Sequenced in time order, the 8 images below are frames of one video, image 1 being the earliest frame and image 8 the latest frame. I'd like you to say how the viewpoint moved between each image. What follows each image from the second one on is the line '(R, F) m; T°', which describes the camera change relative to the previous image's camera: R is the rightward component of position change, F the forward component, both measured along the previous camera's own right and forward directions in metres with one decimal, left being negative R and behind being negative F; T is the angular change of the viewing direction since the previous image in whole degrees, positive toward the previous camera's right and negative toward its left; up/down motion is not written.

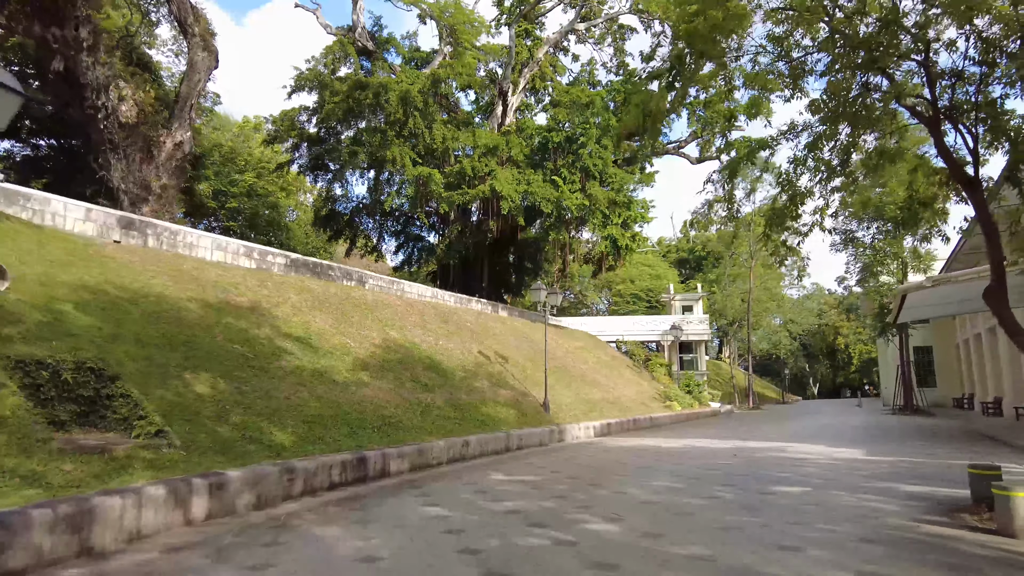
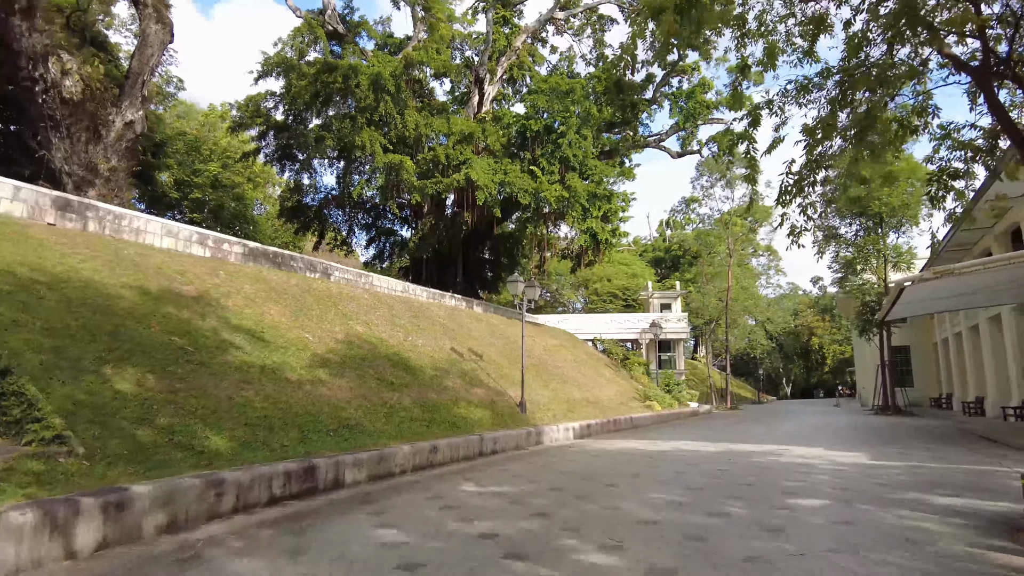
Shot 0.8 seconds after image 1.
(0.0, +0.9) m; +2°
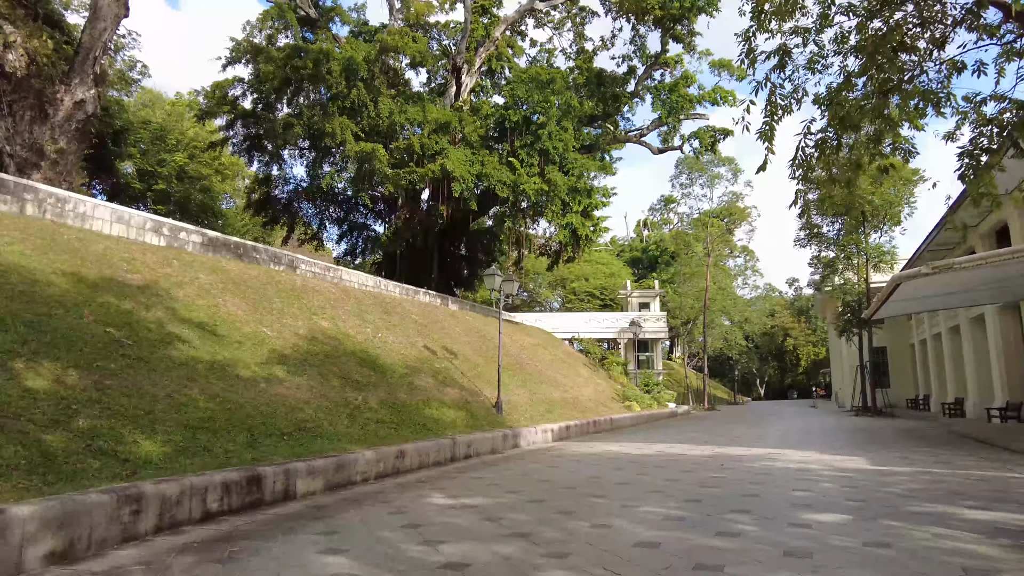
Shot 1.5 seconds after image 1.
(0.0, +0.7) m; +2°
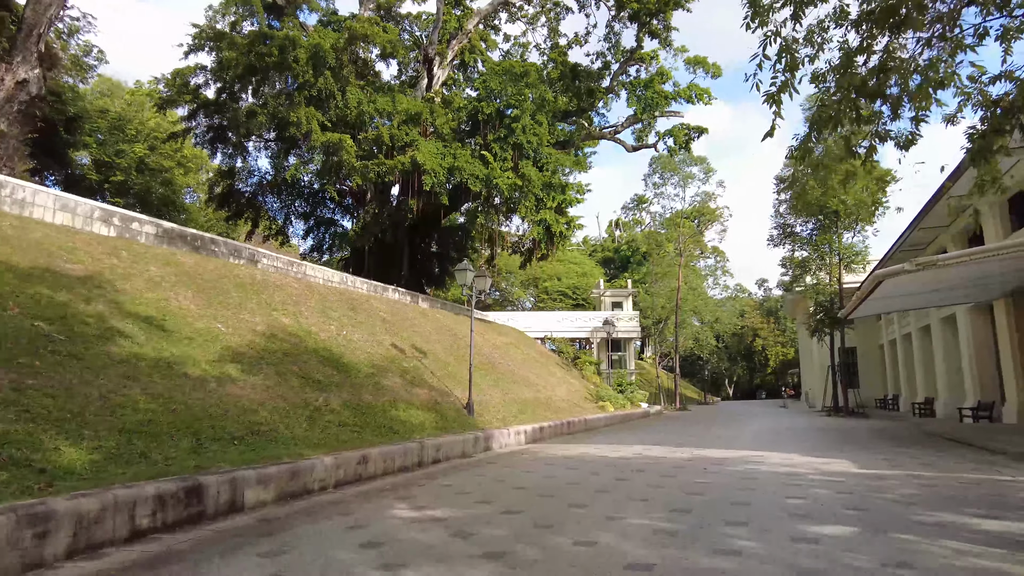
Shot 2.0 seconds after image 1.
(0.0, +0.5) m; +2°
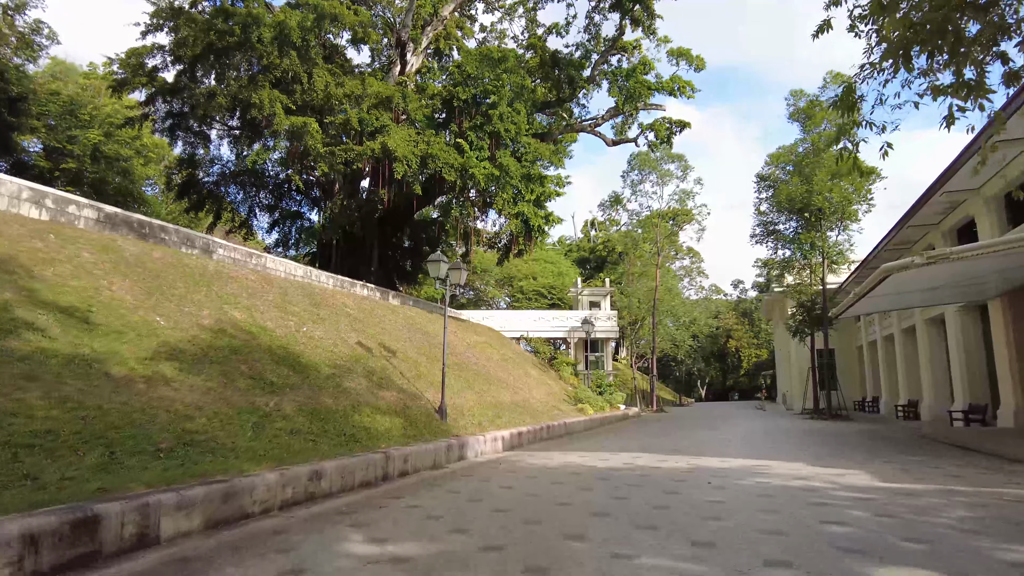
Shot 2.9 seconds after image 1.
(-0.1, +1.0) m; +2°
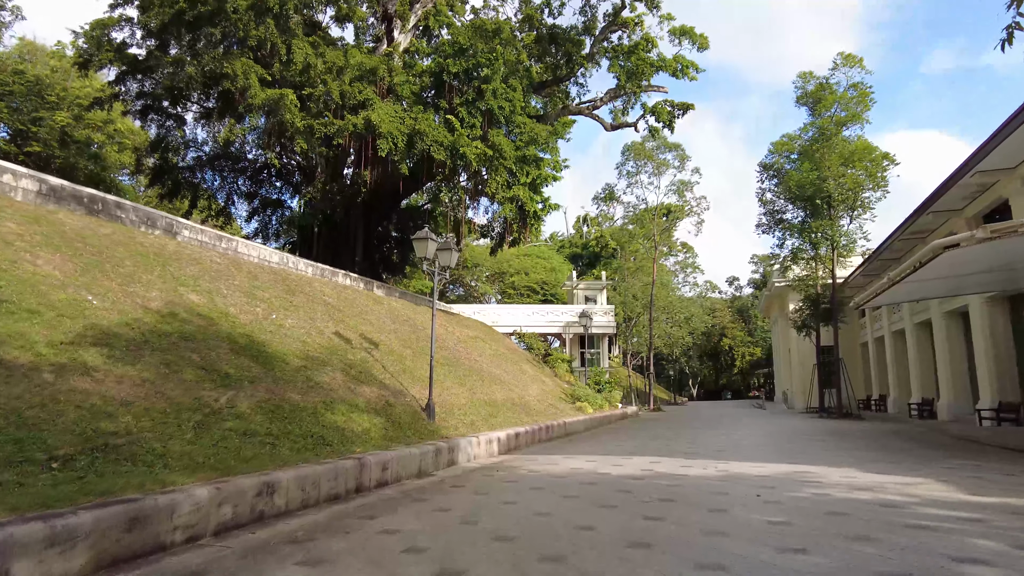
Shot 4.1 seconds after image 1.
(-0.1, +1.3) m; +1°
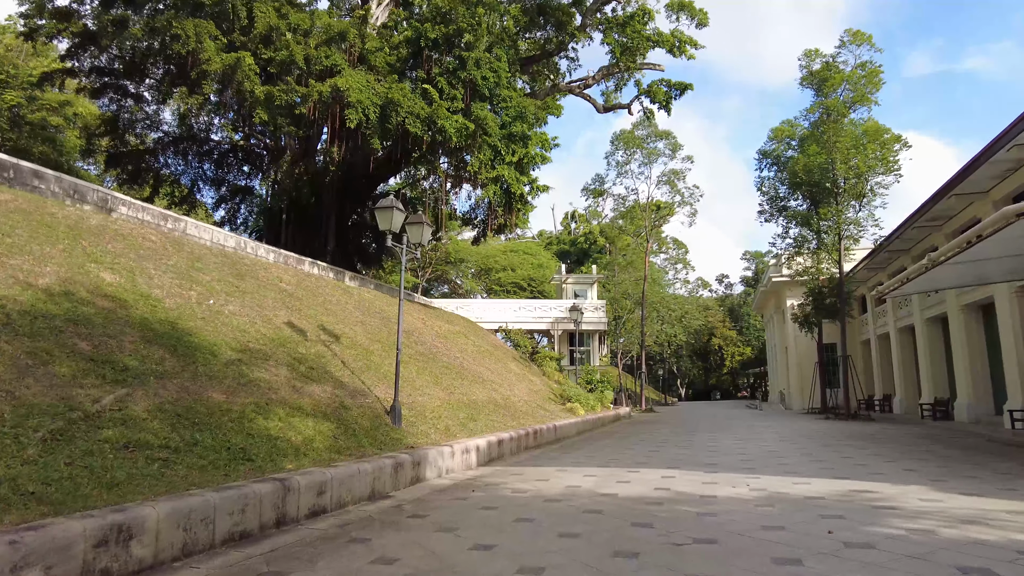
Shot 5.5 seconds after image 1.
(+0.1, +1.6) m; +1°
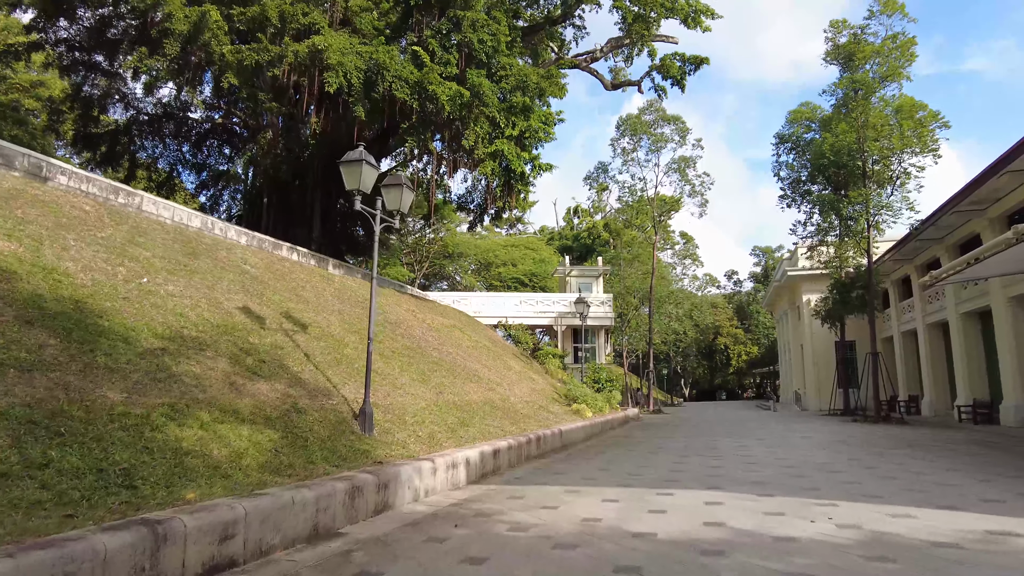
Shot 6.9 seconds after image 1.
(0.0, +1.6) m; 0°
